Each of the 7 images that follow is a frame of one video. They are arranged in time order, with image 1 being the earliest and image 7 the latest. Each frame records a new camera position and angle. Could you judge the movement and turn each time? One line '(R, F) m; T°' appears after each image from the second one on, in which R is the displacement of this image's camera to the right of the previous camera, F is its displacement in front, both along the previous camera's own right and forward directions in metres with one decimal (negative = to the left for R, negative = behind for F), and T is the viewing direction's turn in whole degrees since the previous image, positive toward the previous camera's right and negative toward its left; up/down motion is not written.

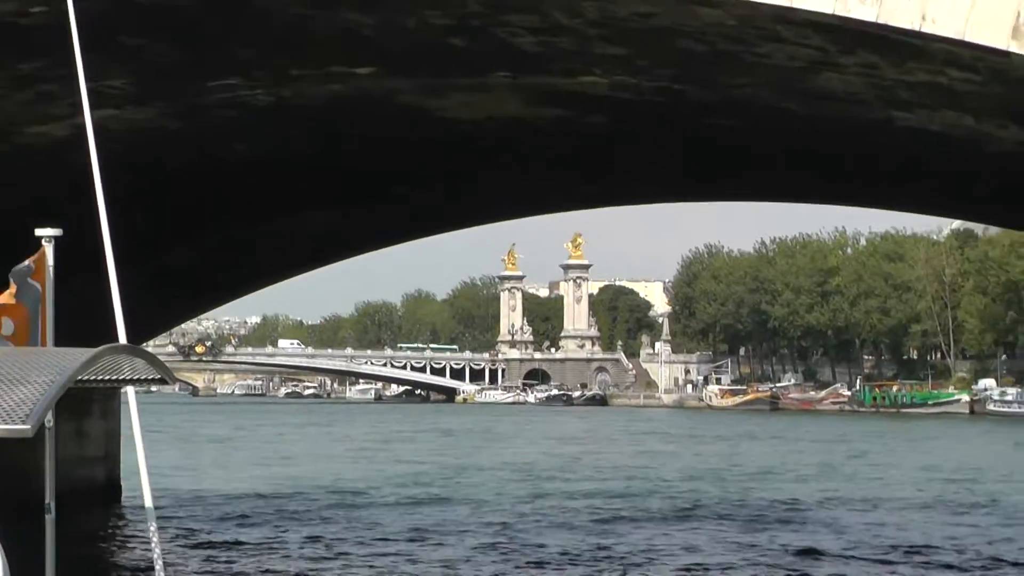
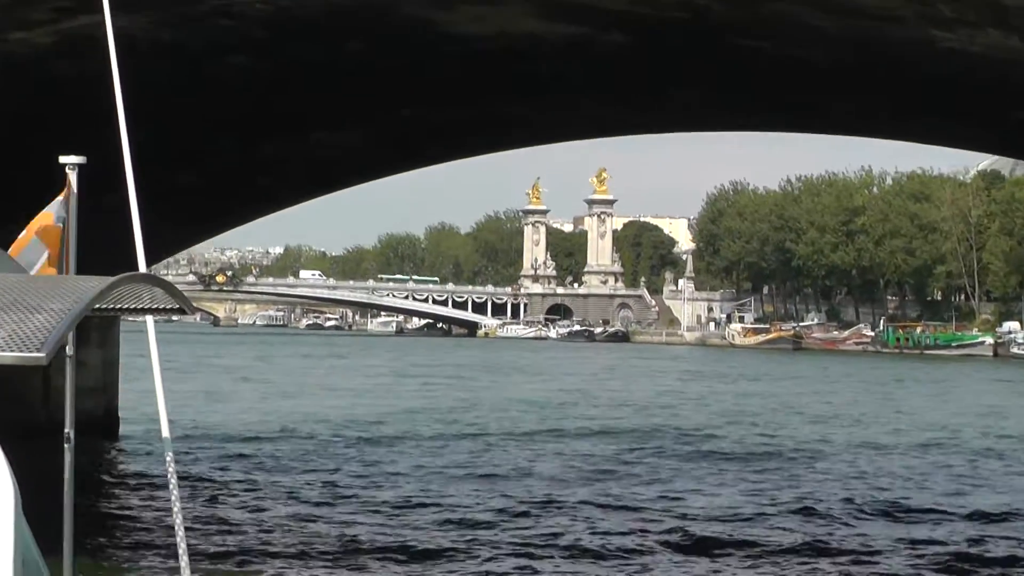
(0.0, +0.1) m; -1°
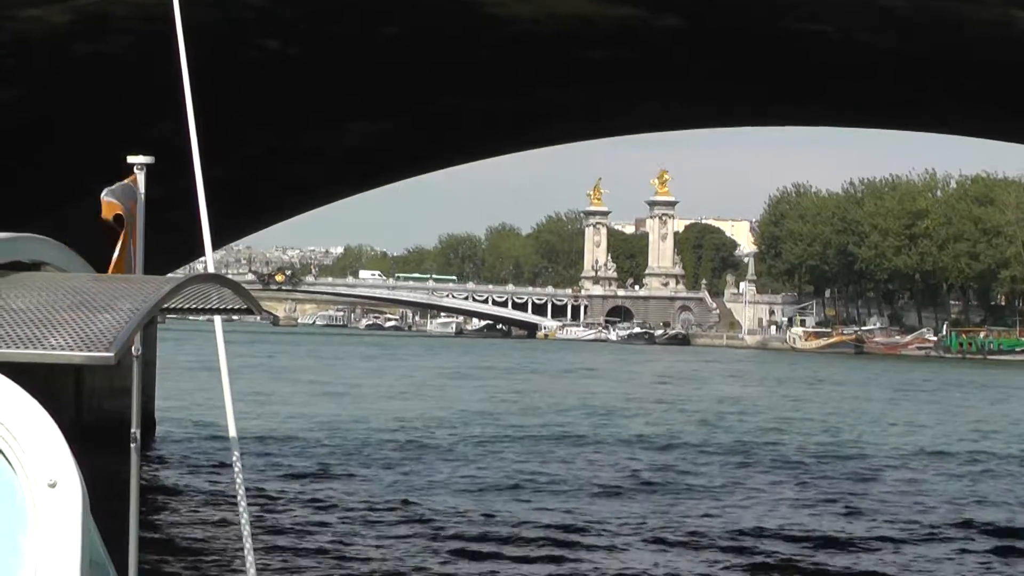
(0.0, 0.0) m; -2°
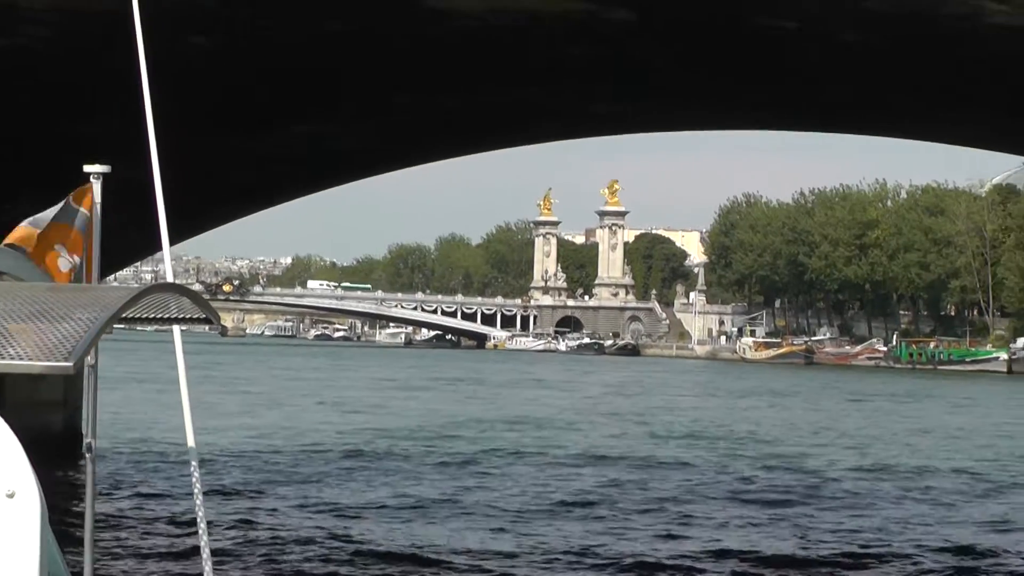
(-0.2, +0.3) m; +2°
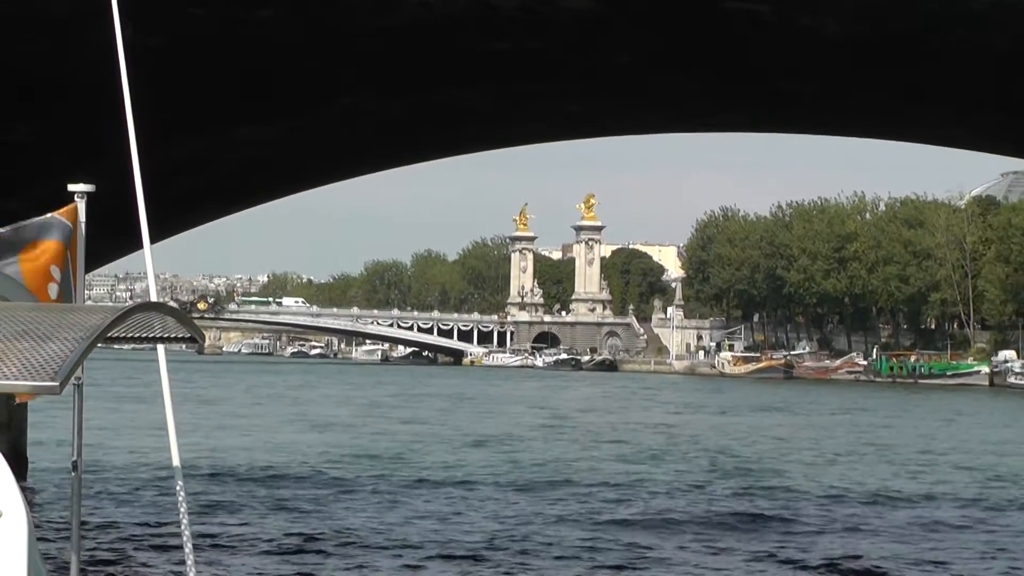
(-0.2, +0.3) m; +1°
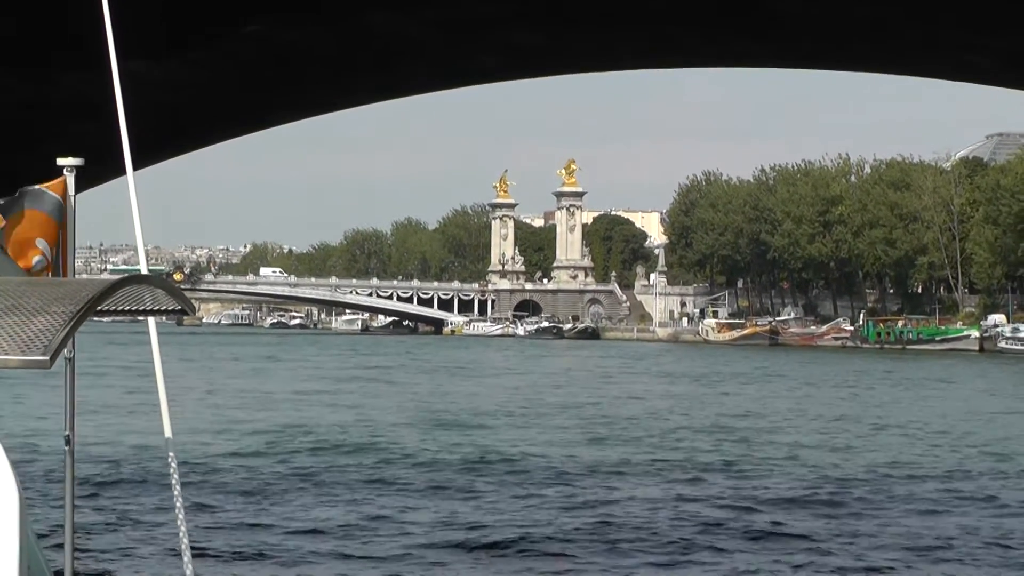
(-0.2, +0.5) m; +1°
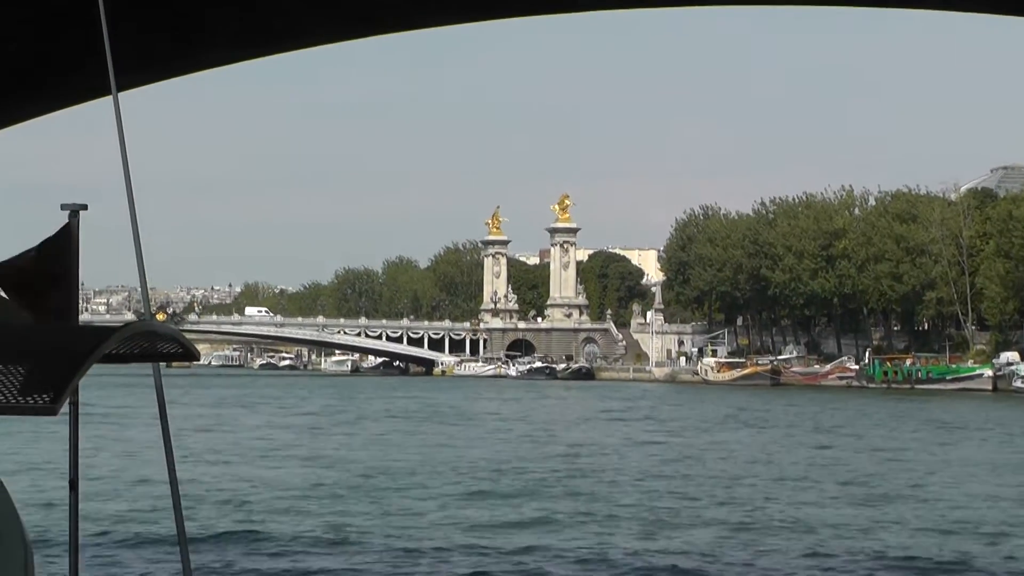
(-0.5, +1.1) m; +1°
